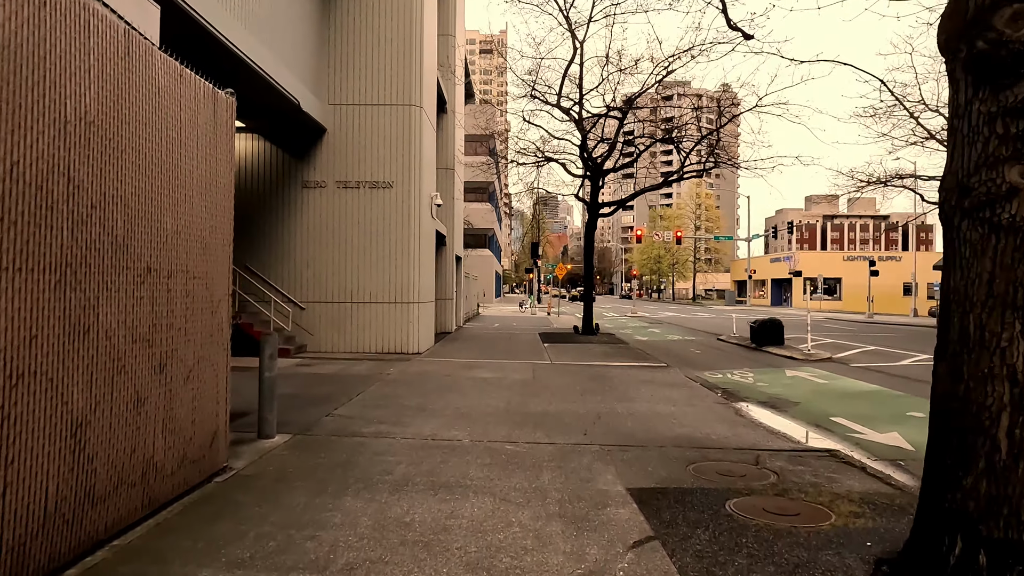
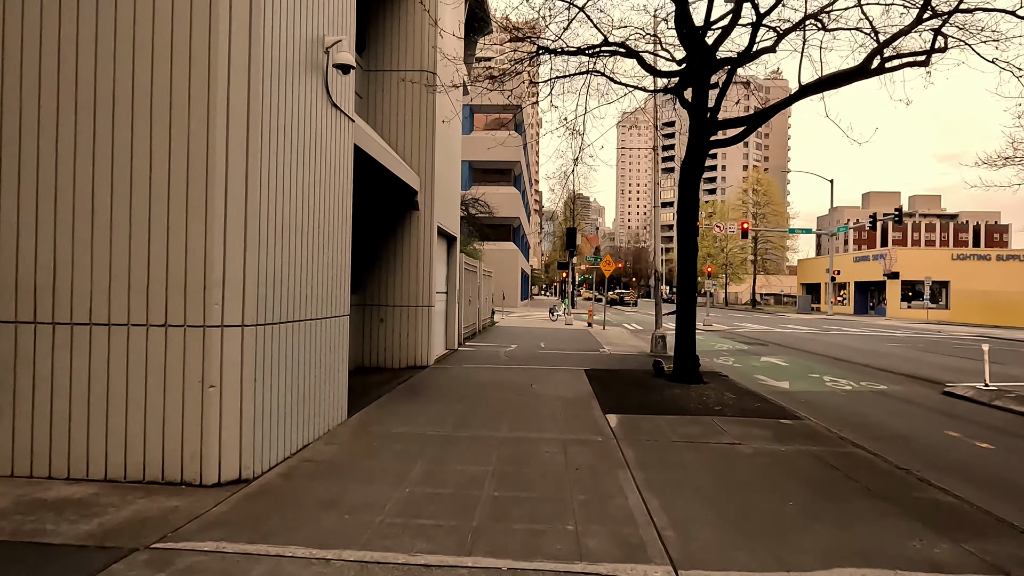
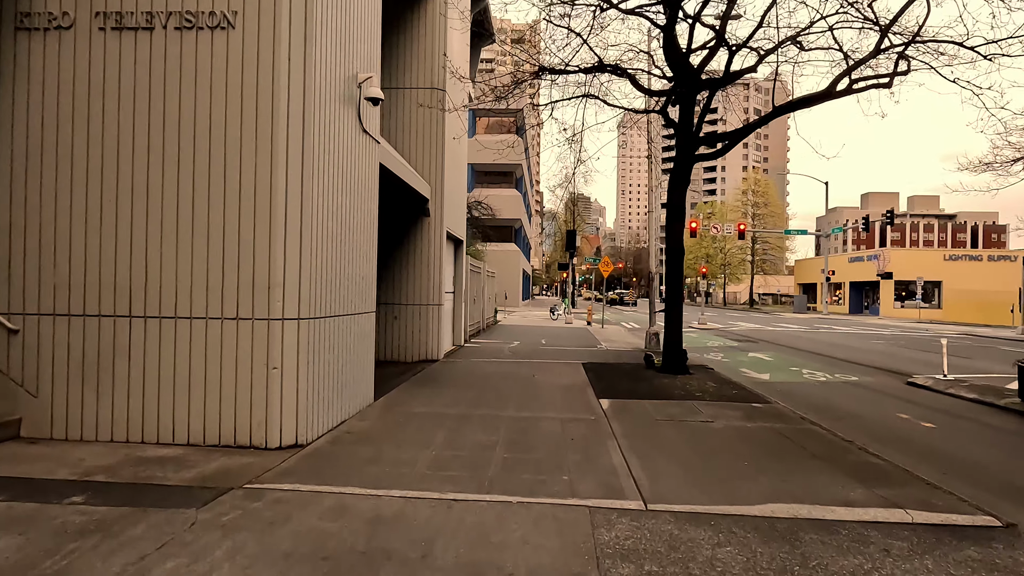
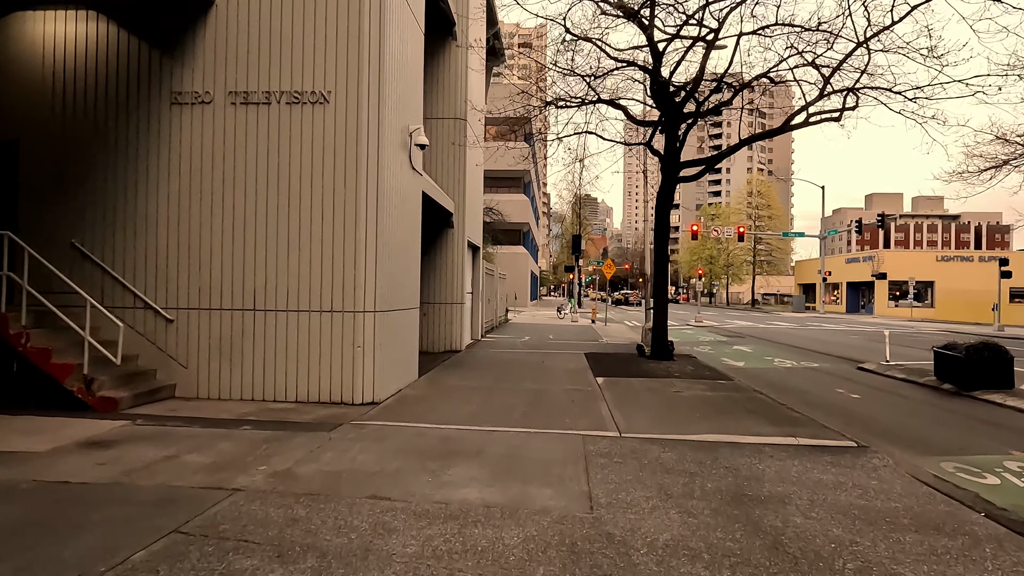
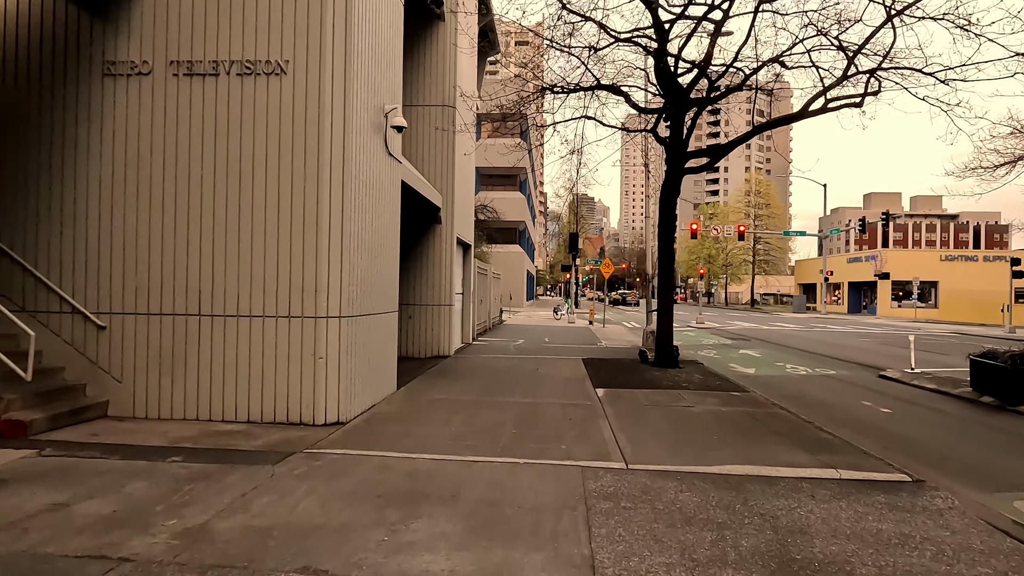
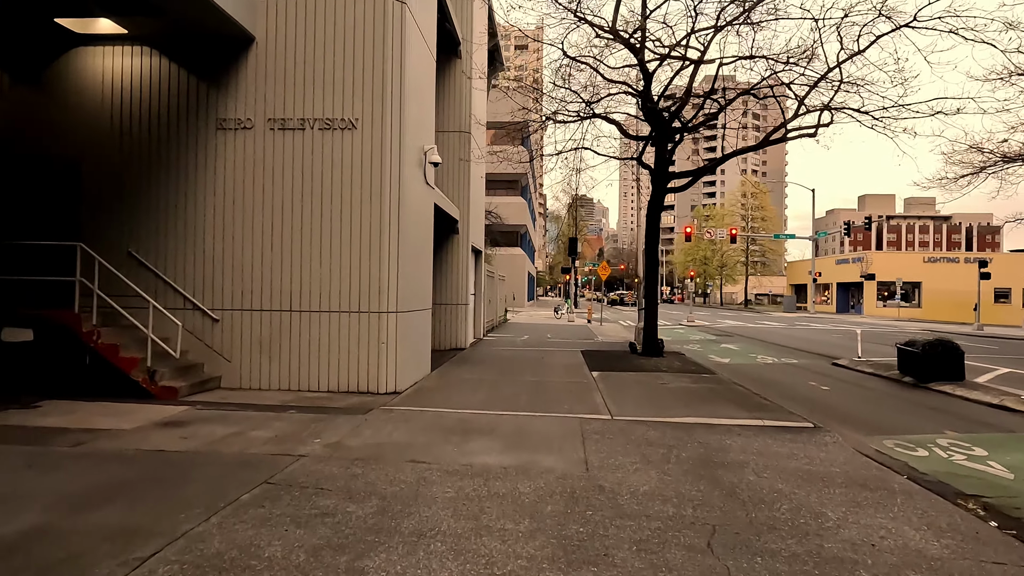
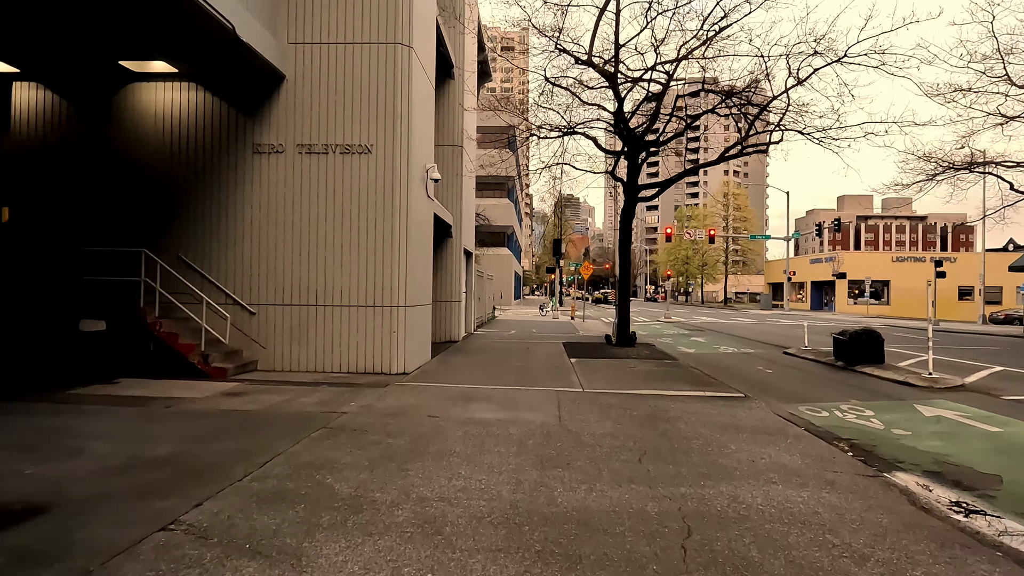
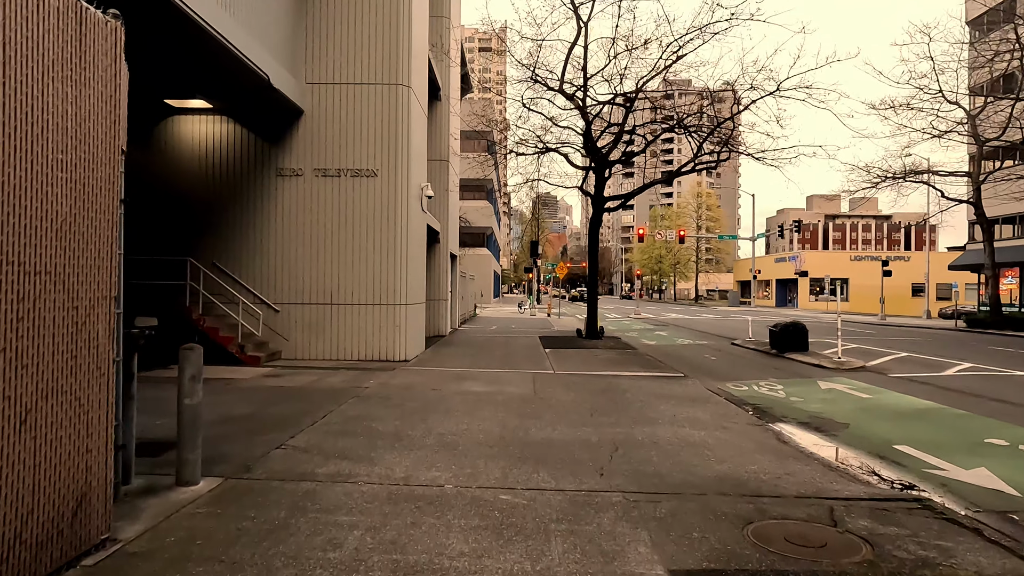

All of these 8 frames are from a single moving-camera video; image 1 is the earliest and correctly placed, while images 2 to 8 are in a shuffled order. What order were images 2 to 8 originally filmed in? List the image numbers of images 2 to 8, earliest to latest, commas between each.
8, 7, 6, 4, 5, 3, 2
